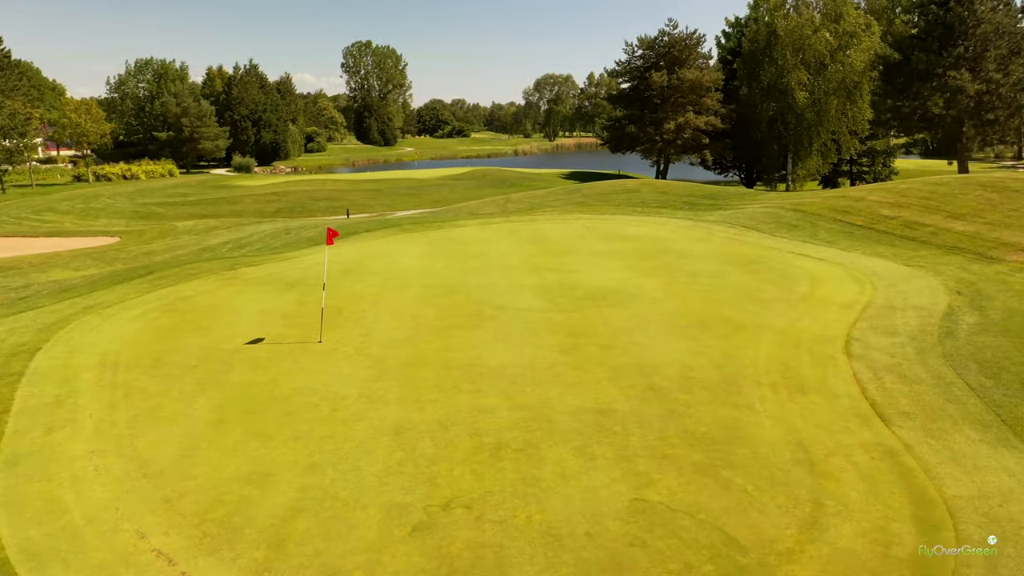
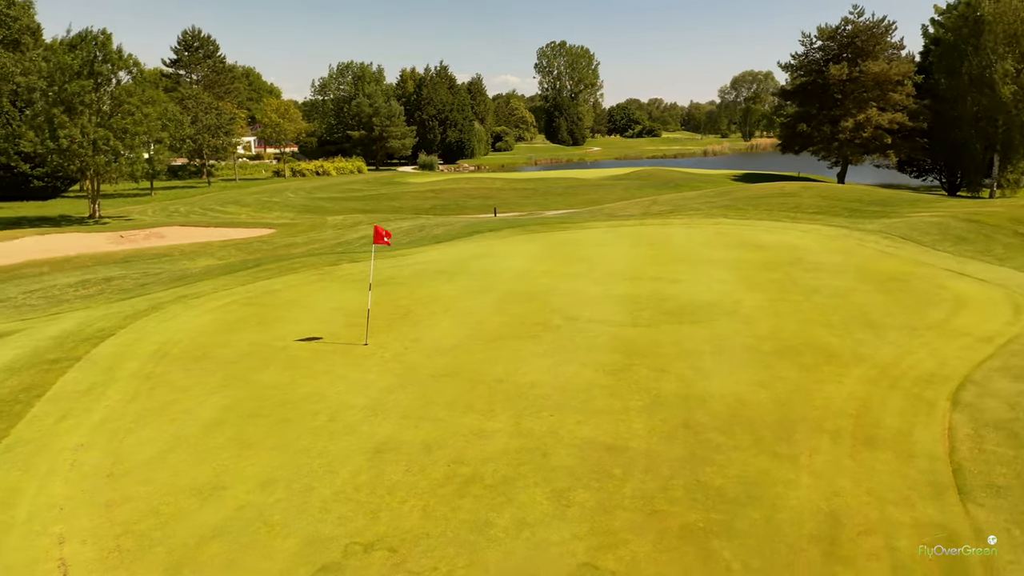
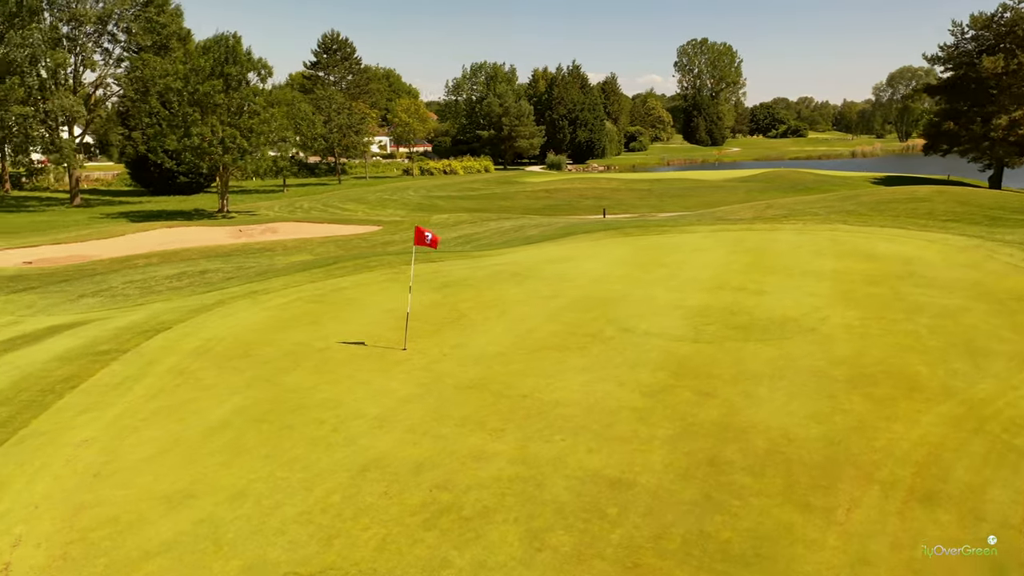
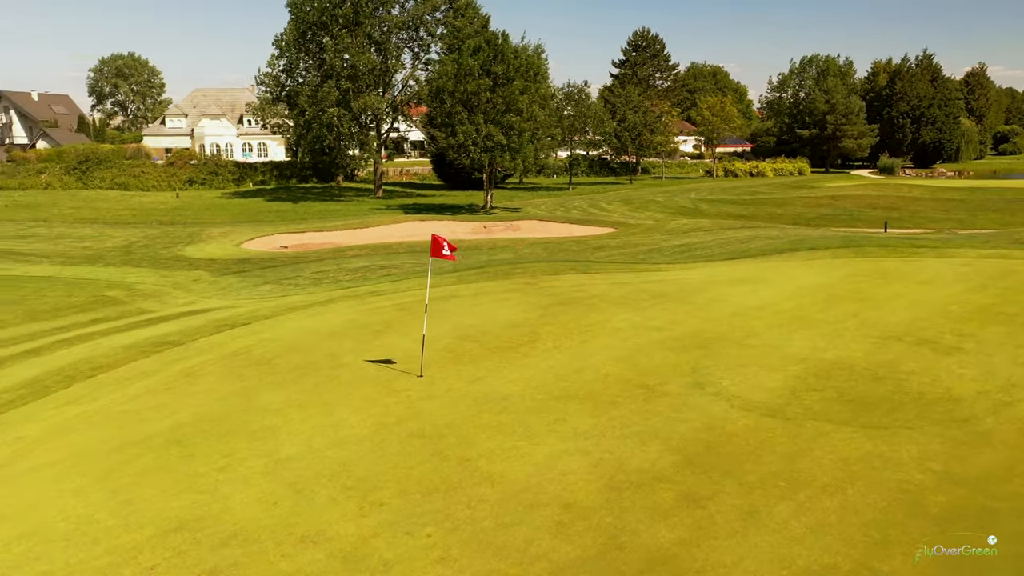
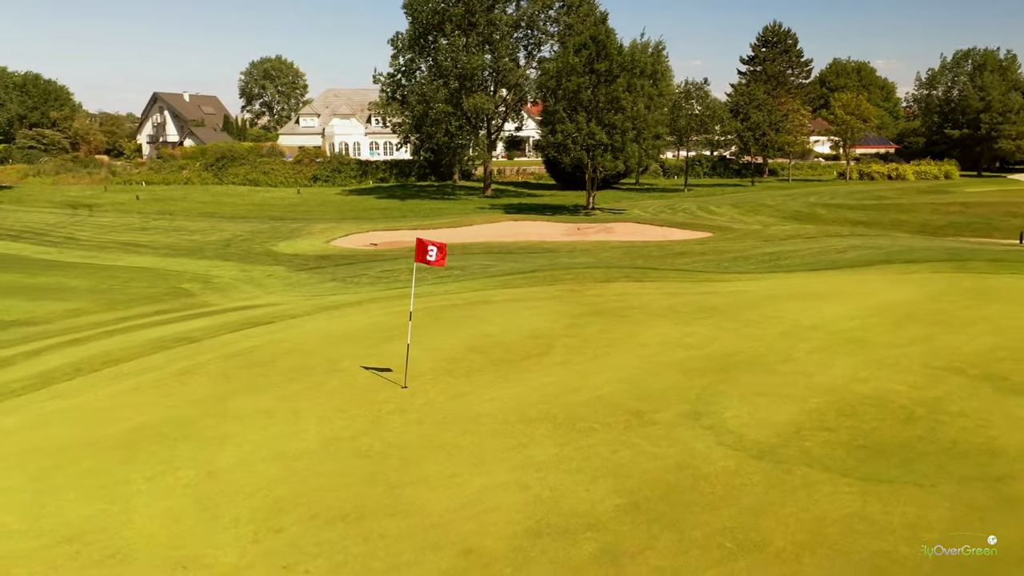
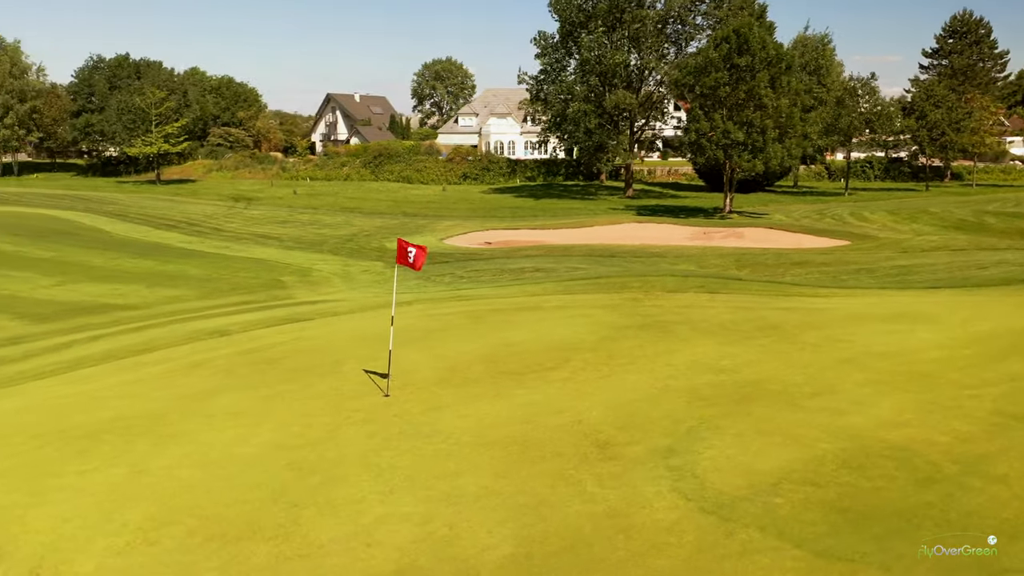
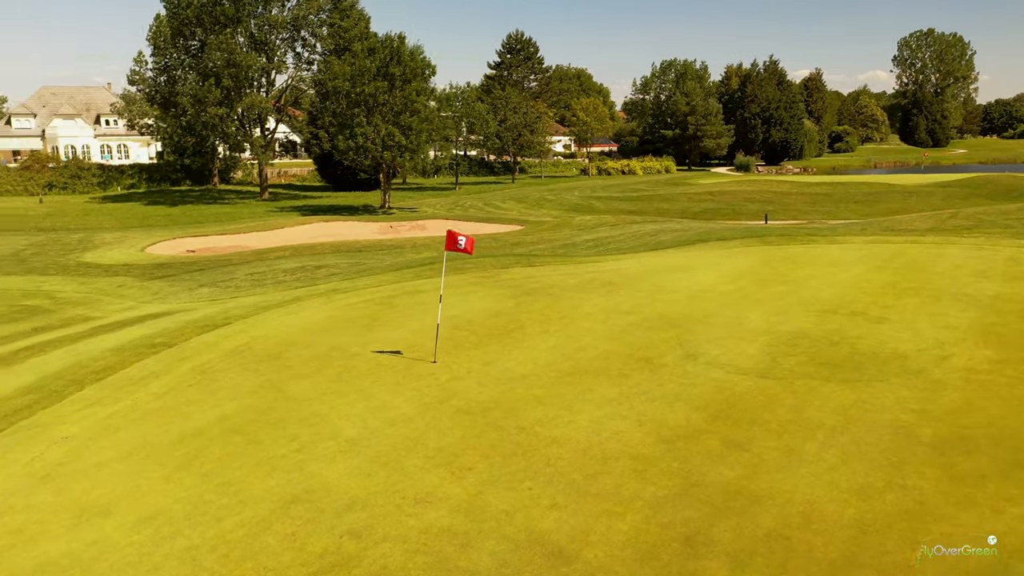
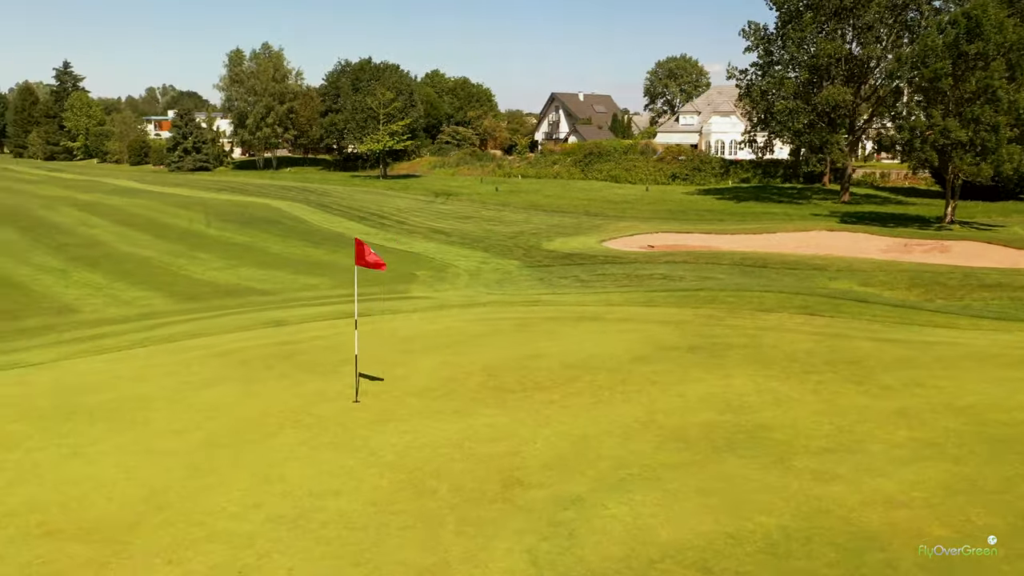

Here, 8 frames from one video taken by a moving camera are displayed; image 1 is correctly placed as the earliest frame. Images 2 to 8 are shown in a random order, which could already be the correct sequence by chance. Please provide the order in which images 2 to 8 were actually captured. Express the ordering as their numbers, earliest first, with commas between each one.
2, 3, 7, 4, 5, 6, 8
